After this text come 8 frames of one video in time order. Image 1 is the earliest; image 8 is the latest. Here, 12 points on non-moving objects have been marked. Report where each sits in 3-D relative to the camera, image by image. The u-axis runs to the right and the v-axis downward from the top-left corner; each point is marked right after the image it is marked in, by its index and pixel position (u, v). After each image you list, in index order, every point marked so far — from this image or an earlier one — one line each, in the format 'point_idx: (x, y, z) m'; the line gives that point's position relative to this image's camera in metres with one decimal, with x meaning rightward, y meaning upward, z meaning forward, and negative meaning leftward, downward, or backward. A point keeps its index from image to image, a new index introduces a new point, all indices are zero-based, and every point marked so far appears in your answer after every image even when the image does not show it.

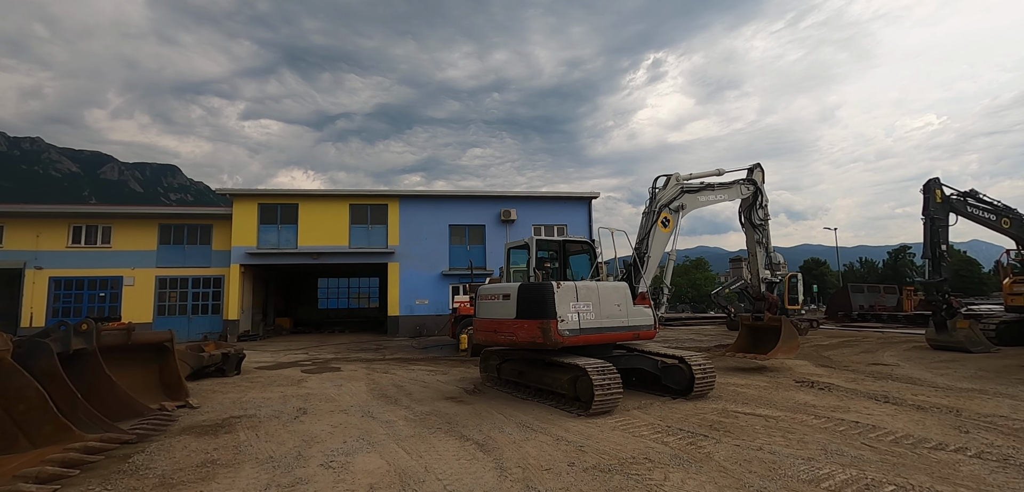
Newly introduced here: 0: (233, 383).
0: (-5.5, -2.7, +9.8) m
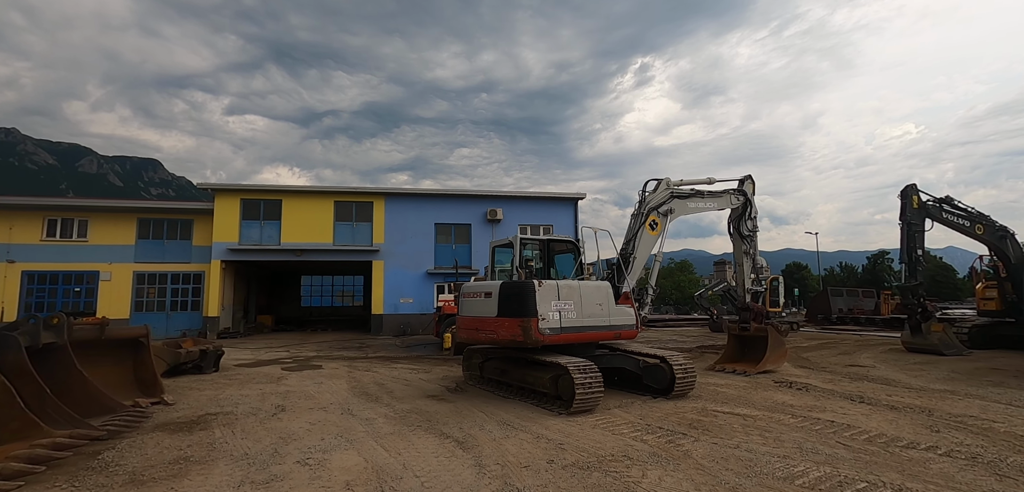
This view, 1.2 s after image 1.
0: (-5.8, -2.6, +9.6) m
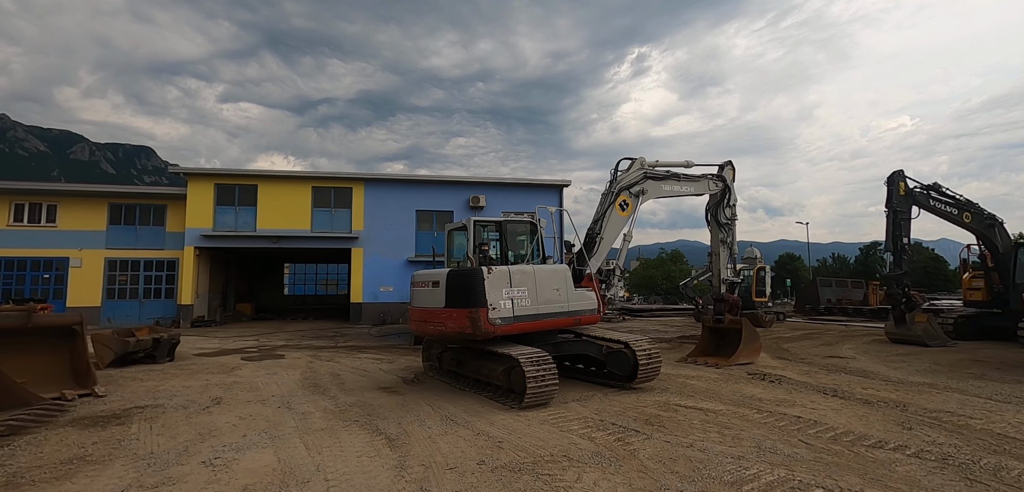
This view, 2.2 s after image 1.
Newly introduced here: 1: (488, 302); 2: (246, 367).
0: (-6.5, -2.3, +9.1) m
1: (-0.4, -0.7, +6.1) m
2: (-5.1, -2.3, +9.4) m
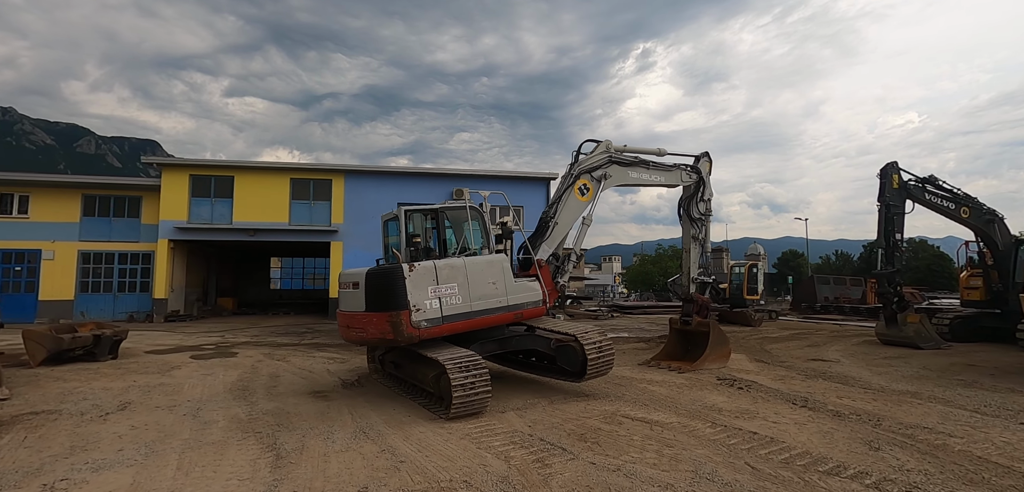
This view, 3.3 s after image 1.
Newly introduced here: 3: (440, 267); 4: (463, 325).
0: (-7.2, -2.1, +8.6) m
1: (-1.1, -0.7, +5.5) m
2: (-5.8, -2.2, +8.9) m
3: (-0.8, -0.2, +5.7) m
4: (-0.6, -0.9, +5.8) m
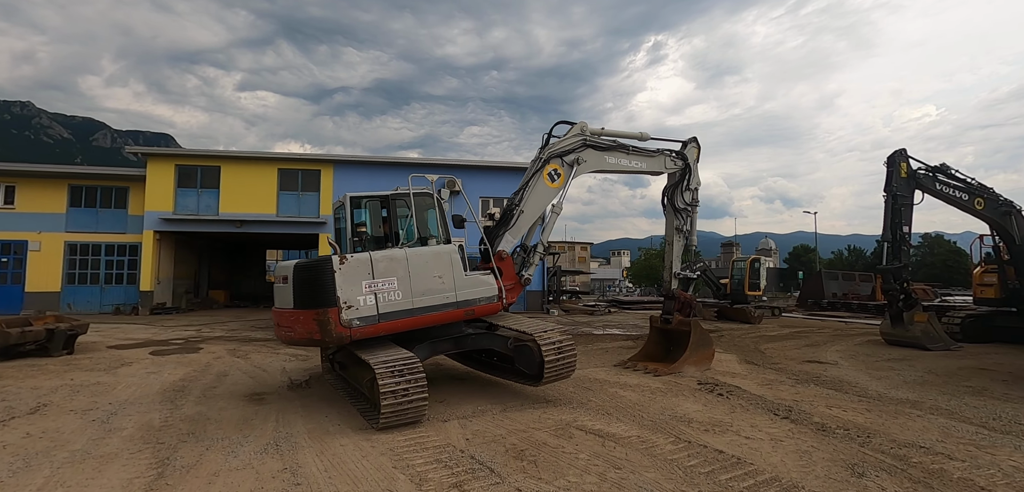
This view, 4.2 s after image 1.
0: (-7.7, -1.9, +8.1) m
1: (-1.7, -0.5, +4.9) m
2: (-6.3, -2.0, +8.4) m
3: (-1.4, -0.1, +5.1) m
4: (-1.1, -0.8, +5.2) m
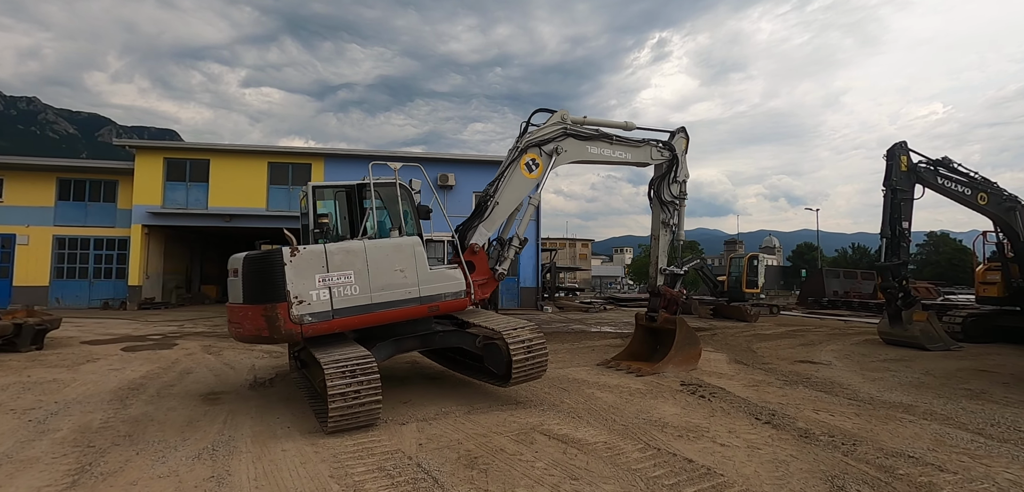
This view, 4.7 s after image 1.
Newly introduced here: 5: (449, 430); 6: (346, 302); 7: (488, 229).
0: (-8.1, -1.8, +7.9) m
1: (-2.0, -0.5, +4.6) m
2: (-6.7, -1.9, +8.1) m
3: (-1.7, 0.0, +4.8) m
4: (-1.5, -0.7, +4.9) m
5: (-0.6, -1.7, +4.5) m
6: (-1.6, -0.5, +4.8) m
7: (-0.3, +0.2, +6.5) m
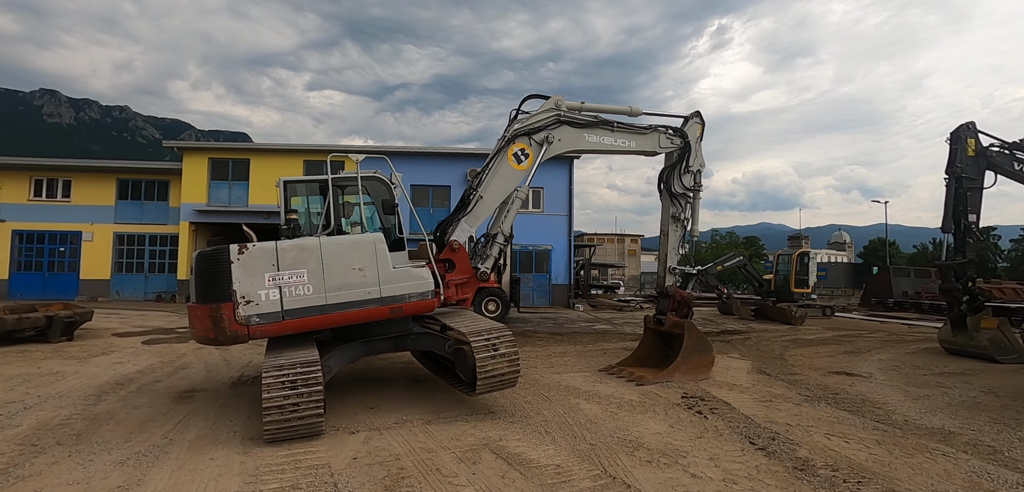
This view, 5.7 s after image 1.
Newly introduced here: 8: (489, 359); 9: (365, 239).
0: (-8.1, -1.8, +8.3) m
1: (-2.4, -0.4, +4.4) m
2: (-6.7, -1.8, +8.4) m
3: (-2.1, 0.0, +4.6) m
4: (-1.8, -0.7, +4.6) m
5: (-1.0, -1.6, +4.2) m
6: (-2.0, -0.5, +4.5) m
7: (-0.5, +0.3, +6.1) m
8: (-0.2, -1.1, +4.8) m
9: (-1.4, +0.1, +4.8) m
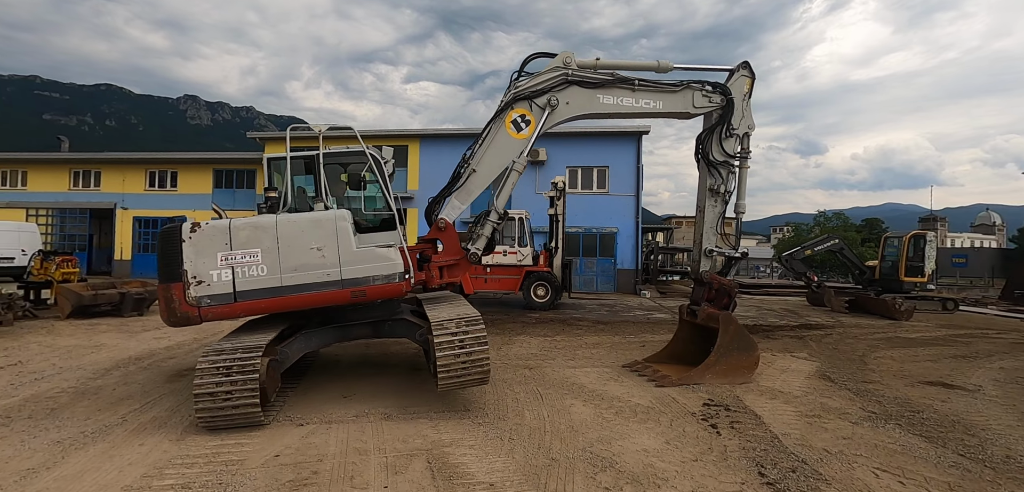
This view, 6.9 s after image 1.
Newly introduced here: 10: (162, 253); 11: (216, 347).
0: (-7.6, -1.4, +9.1) m
1: (-2.7, -0.2, +4.2) m
2: (-6.2, -1.5, +8.9) m
3: (-2.4, +0.2, +4.3) m
4: (-2.1, -0.5, +4.3) m
5: (-1.3, -1.5, +3.7) m
6: (-2.2, -0.3, +4.3) m
7: (-0.5, +0.5, +5.5) m
8: (-0.5, -0.9, +4.2) m
9: (-1.7, +0.3, +4.5) m
10: (-3.0, 0.0, +4.3) m
11: (-2.4, -0.8, +4.0) m
